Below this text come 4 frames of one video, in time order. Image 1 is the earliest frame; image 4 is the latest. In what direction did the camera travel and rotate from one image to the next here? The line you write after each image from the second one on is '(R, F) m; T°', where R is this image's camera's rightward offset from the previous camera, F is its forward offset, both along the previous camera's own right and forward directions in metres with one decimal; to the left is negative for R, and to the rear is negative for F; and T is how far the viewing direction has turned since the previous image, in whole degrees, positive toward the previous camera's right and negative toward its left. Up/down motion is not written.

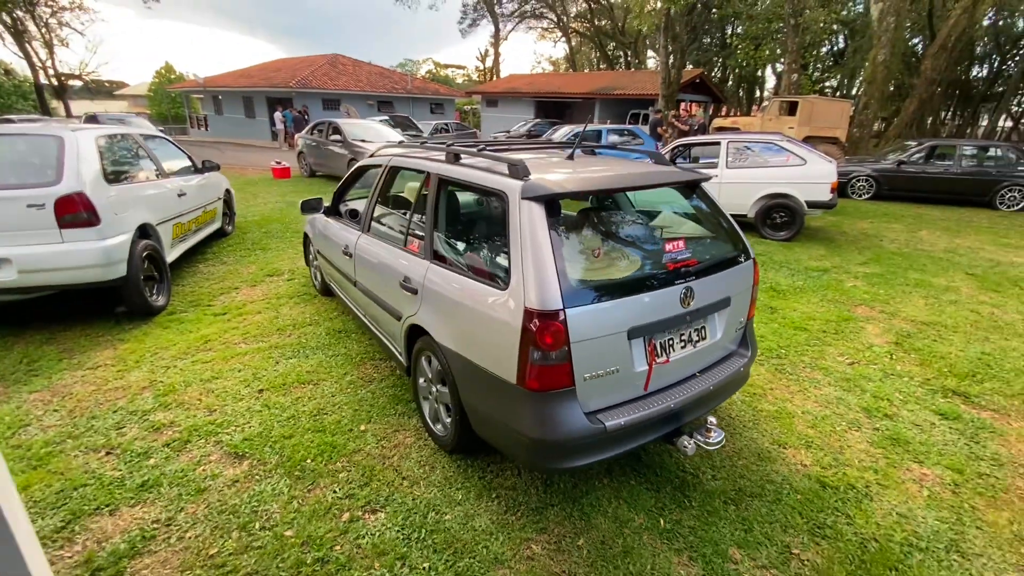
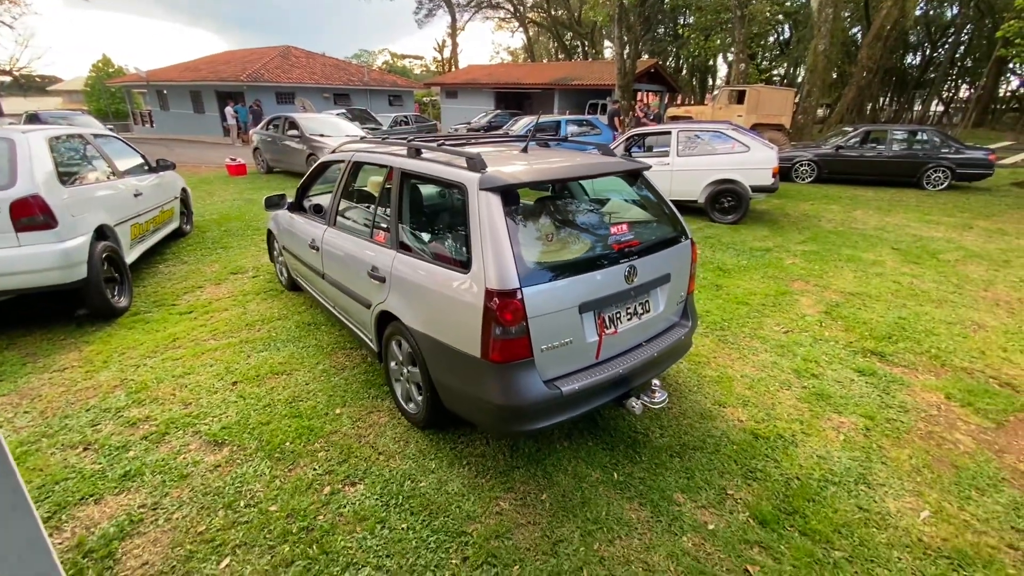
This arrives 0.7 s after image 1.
(0.0, -0.2) m; +4°
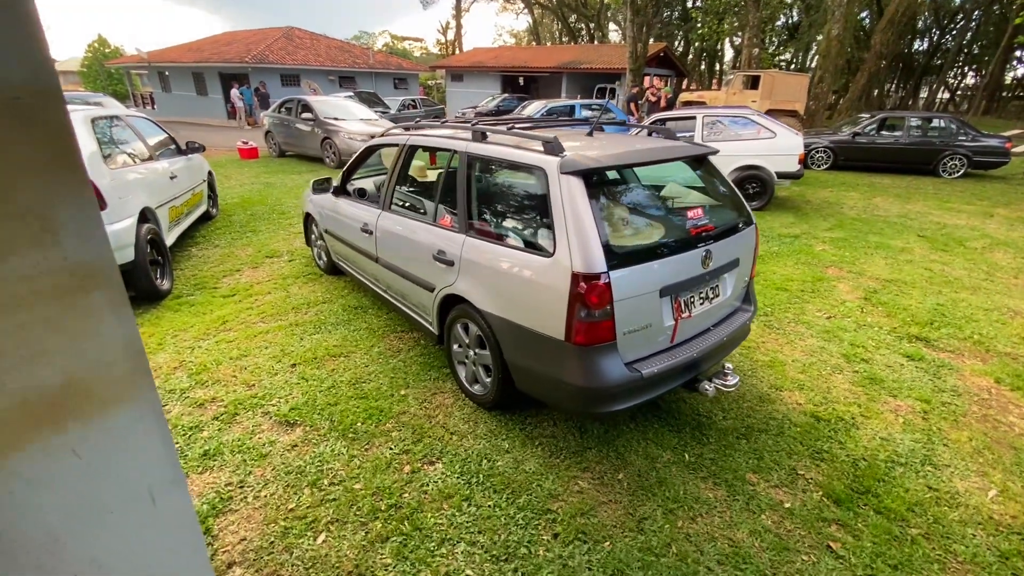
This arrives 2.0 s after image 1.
(-0.4, 0.0) m; 0°
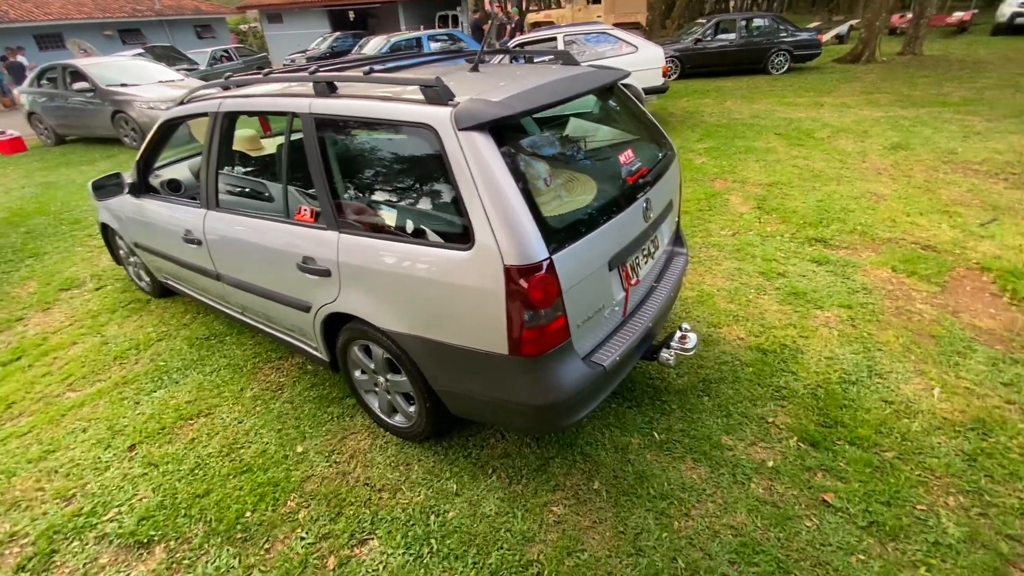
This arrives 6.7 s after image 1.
(-0.1, +0.6) m; +13°
